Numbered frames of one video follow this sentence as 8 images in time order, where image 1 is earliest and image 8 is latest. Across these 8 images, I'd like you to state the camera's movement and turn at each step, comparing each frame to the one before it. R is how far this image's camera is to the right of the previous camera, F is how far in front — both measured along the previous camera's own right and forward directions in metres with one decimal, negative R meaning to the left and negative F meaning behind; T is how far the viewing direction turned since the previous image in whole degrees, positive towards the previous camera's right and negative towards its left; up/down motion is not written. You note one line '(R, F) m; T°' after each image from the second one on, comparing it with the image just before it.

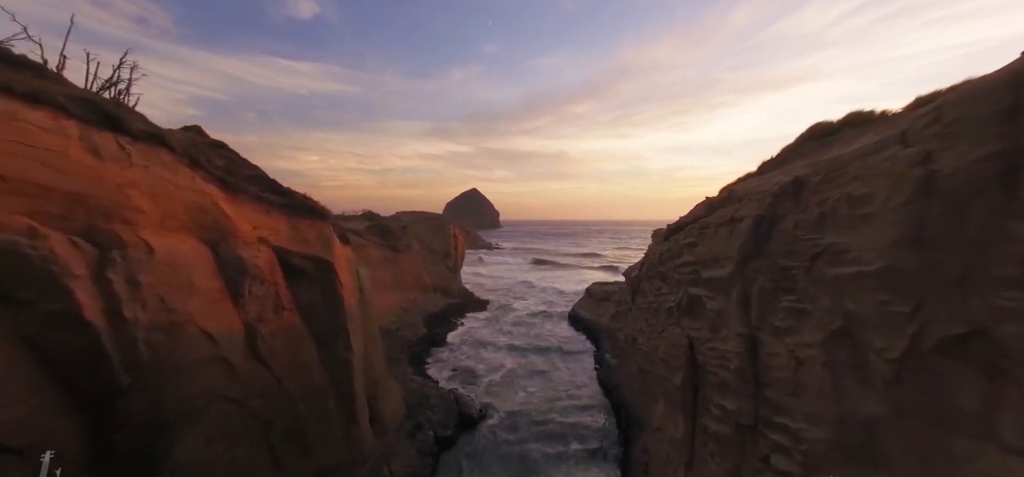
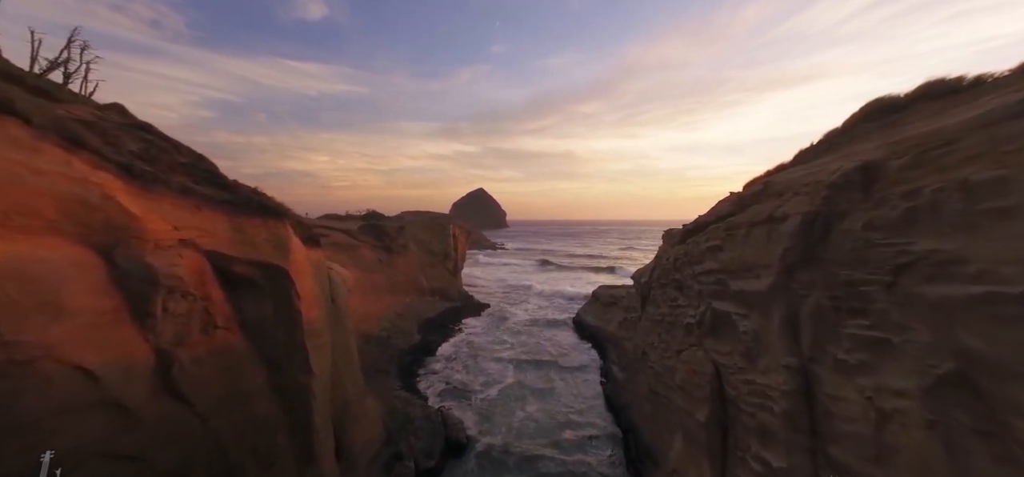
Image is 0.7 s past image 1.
(+0.2, +0.9) m; -1°
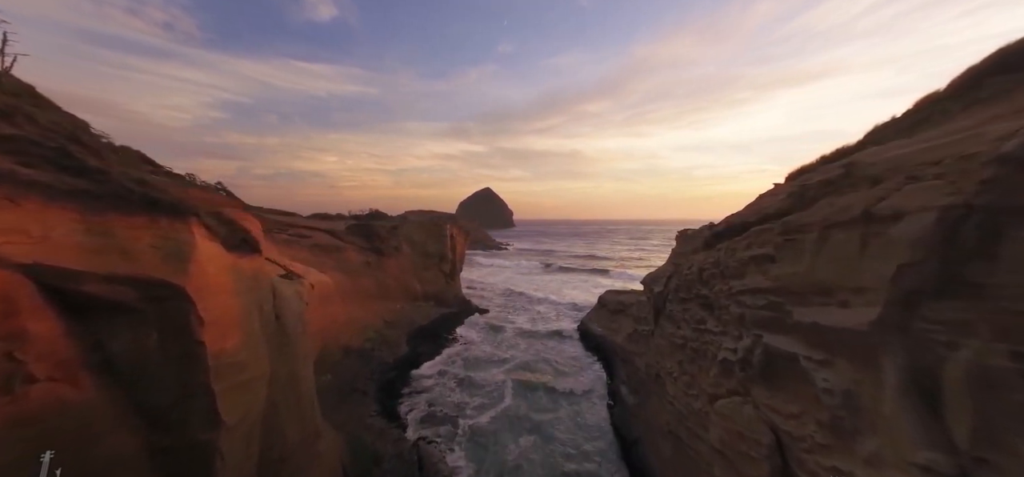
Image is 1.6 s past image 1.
(+0.3, +1.3) m; -1°
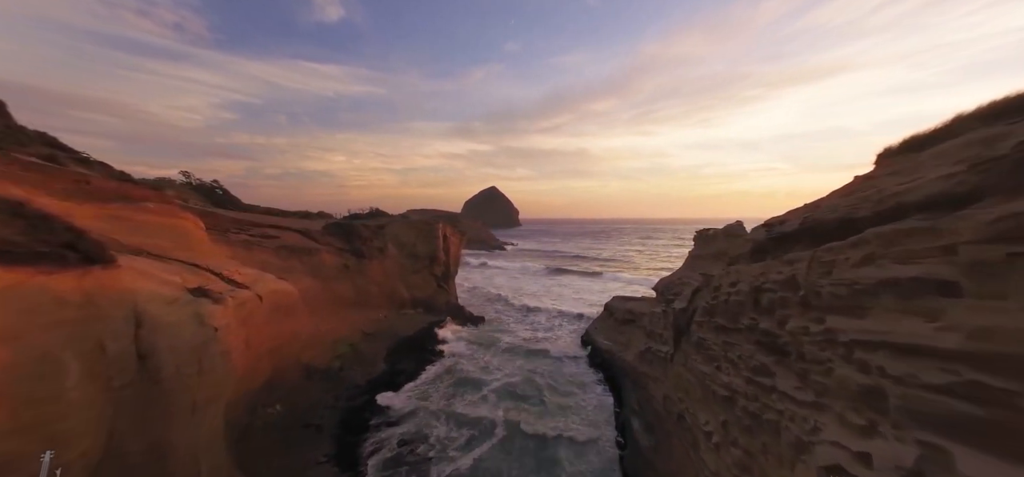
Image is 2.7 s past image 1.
(+0.4, +1.7) m; -1°
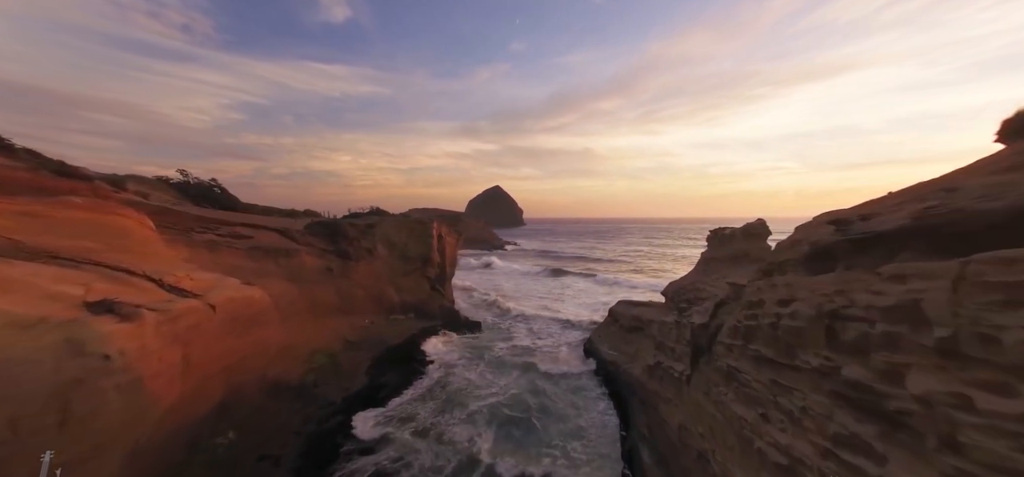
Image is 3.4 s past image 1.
(+0.3, +1.1) m; -1°
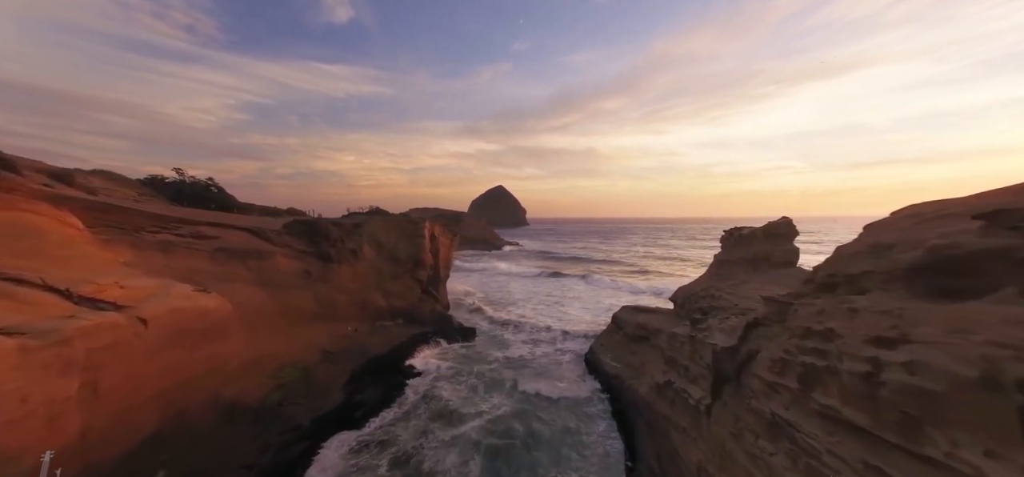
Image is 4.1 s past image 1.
(+0.3, +1.1) m; 0°
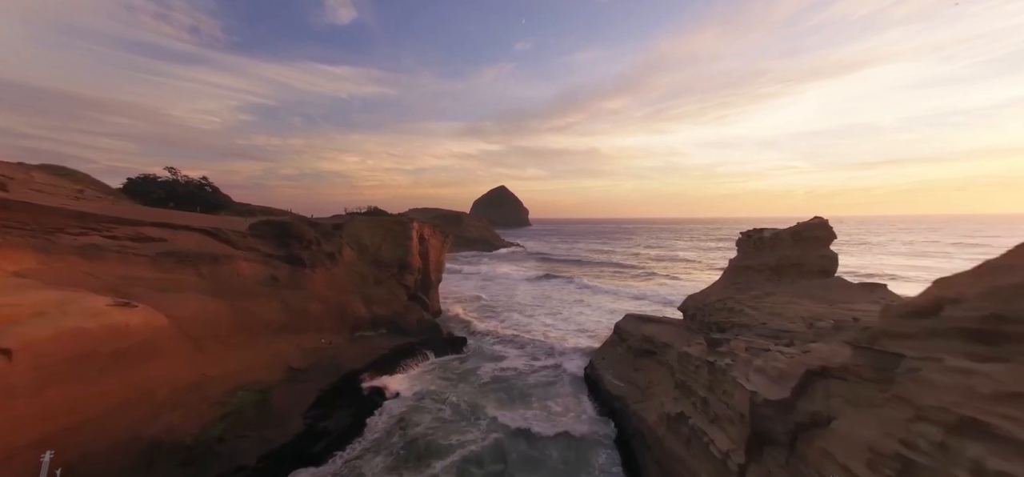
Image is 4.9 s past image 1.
(+0.4, +1.3) m; 0°
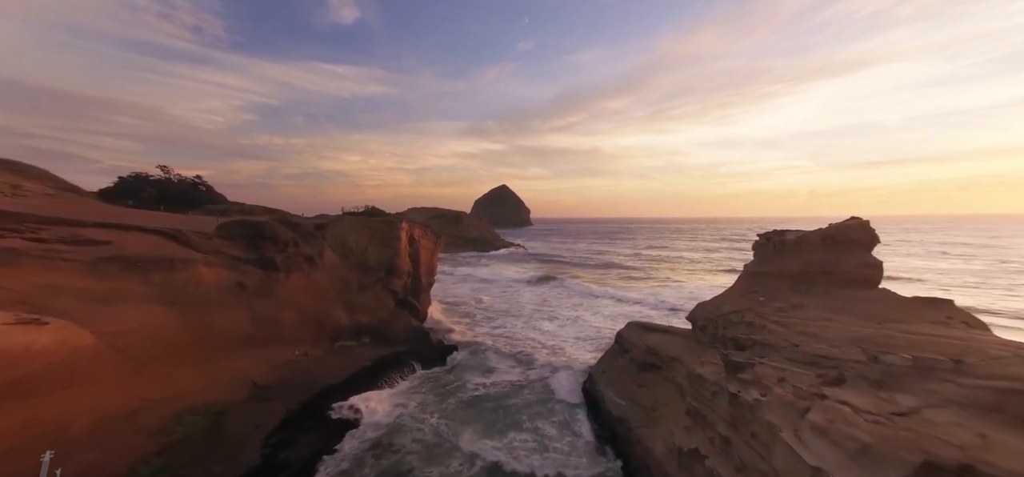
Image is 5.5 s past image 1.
(+0.3, +1.1) m; 0°
